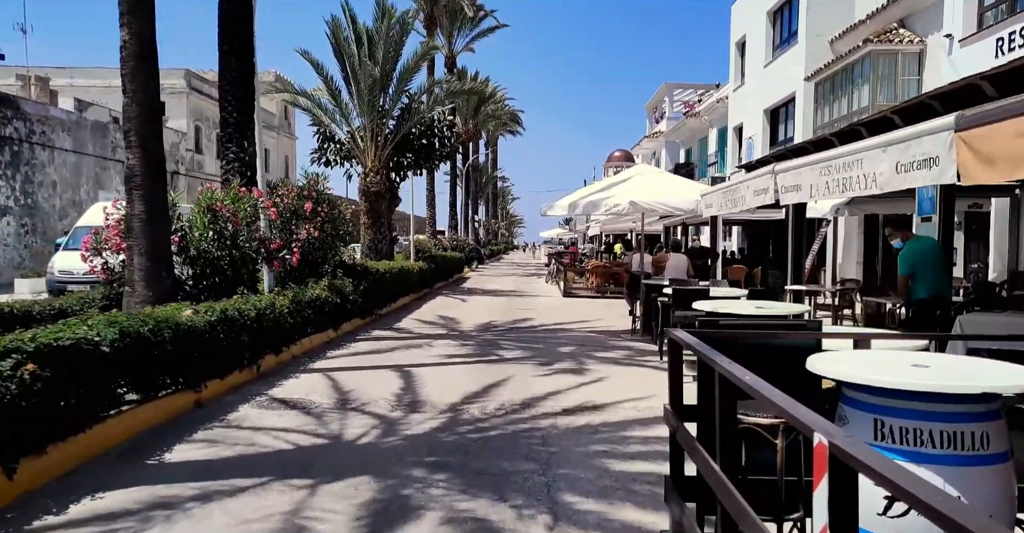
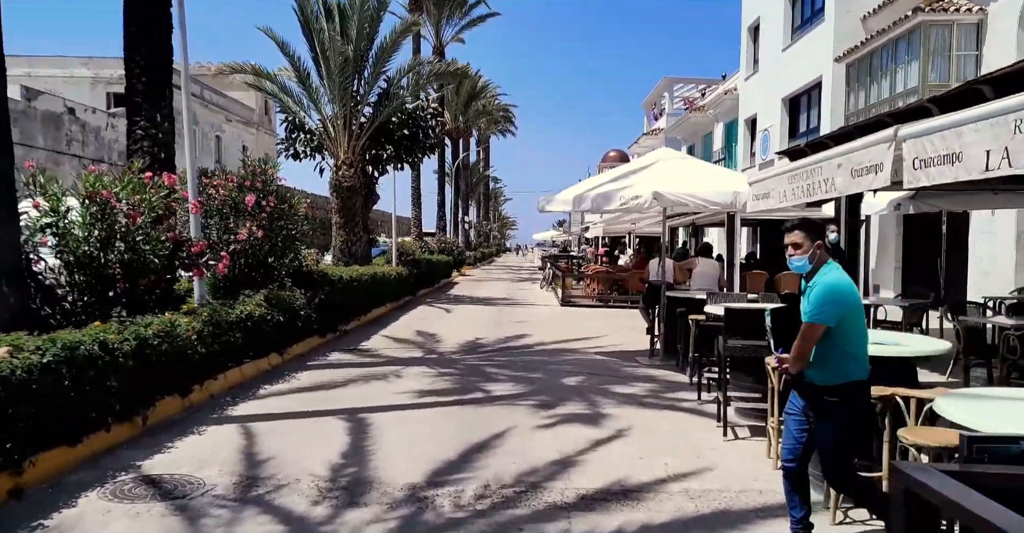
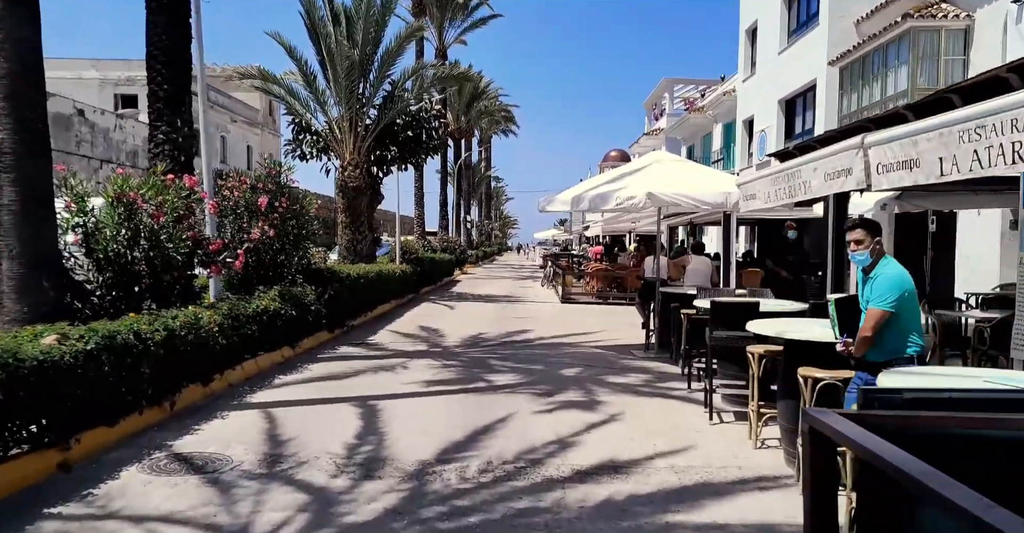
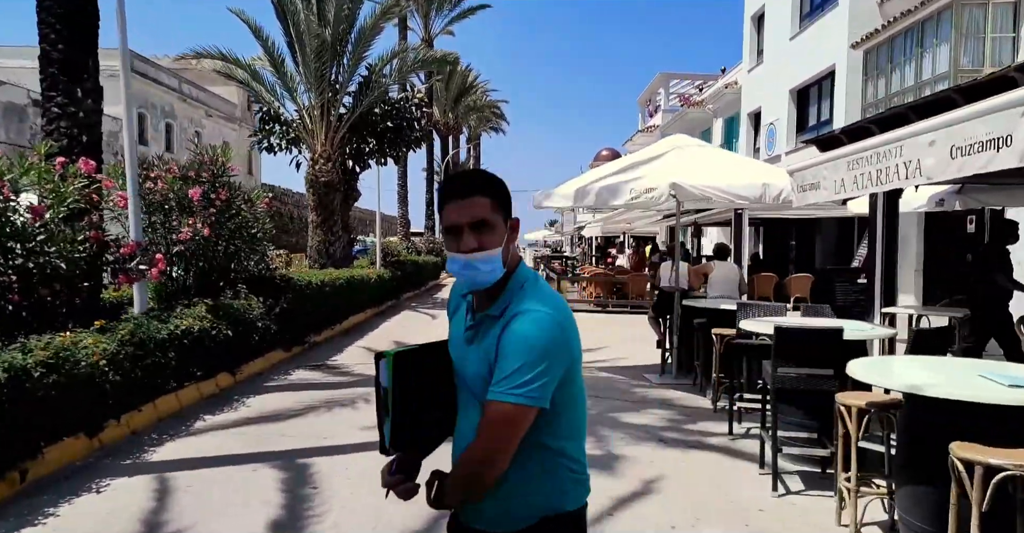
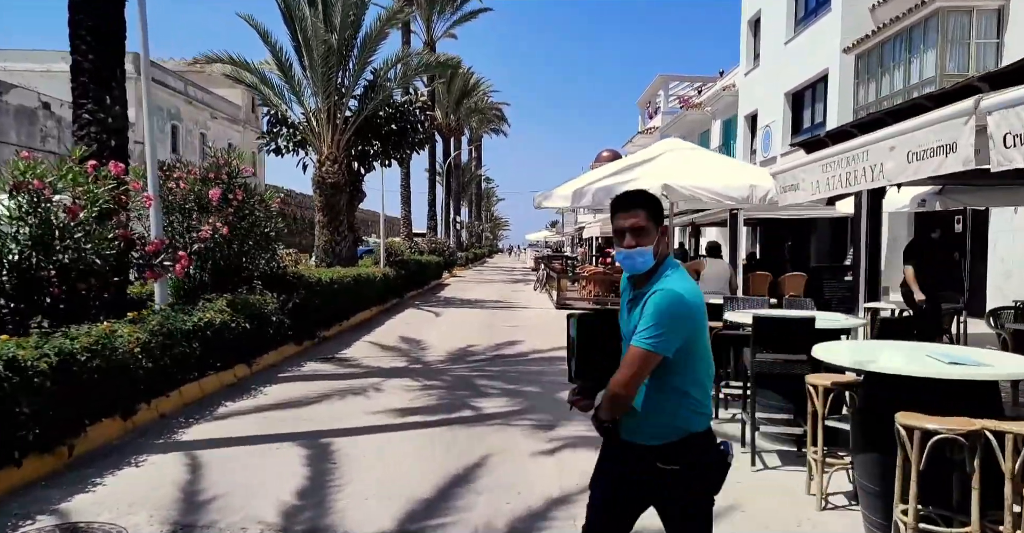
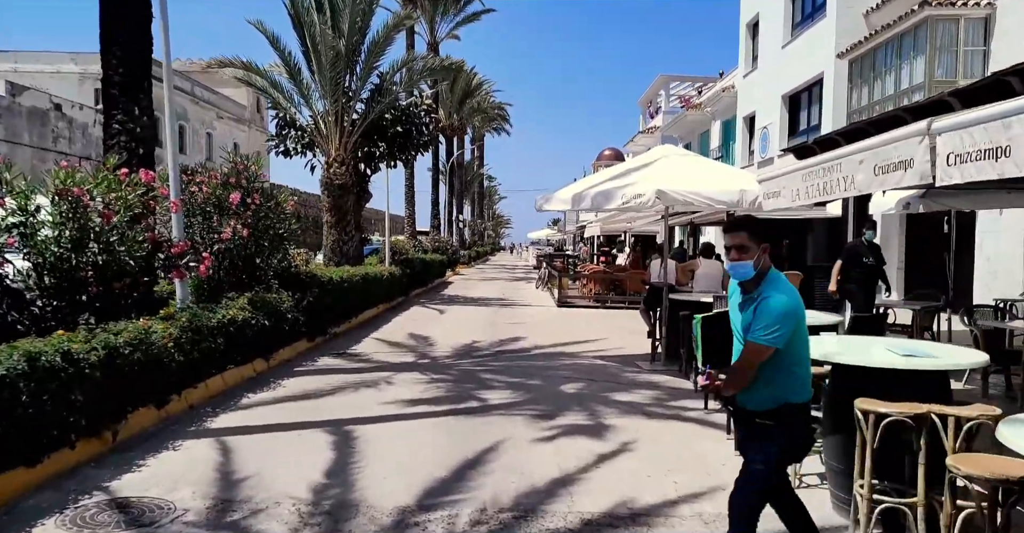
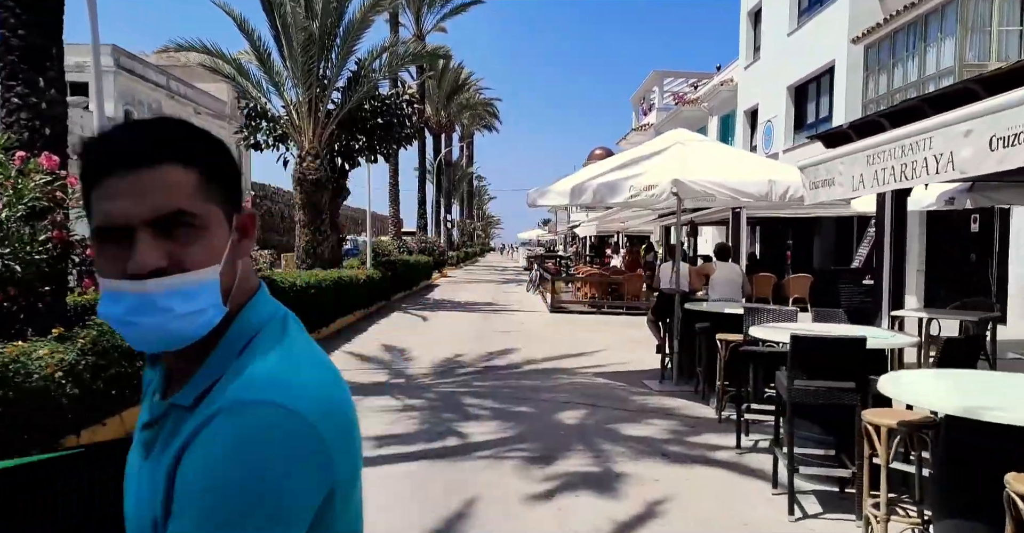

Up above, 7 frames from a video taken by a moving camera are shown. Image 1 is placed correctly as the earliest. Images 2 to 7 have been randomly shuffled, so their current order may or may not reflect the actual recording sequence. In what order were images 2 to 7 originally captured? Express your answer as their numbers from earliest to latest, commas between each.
3, 2, 6, 5, 4, 7
